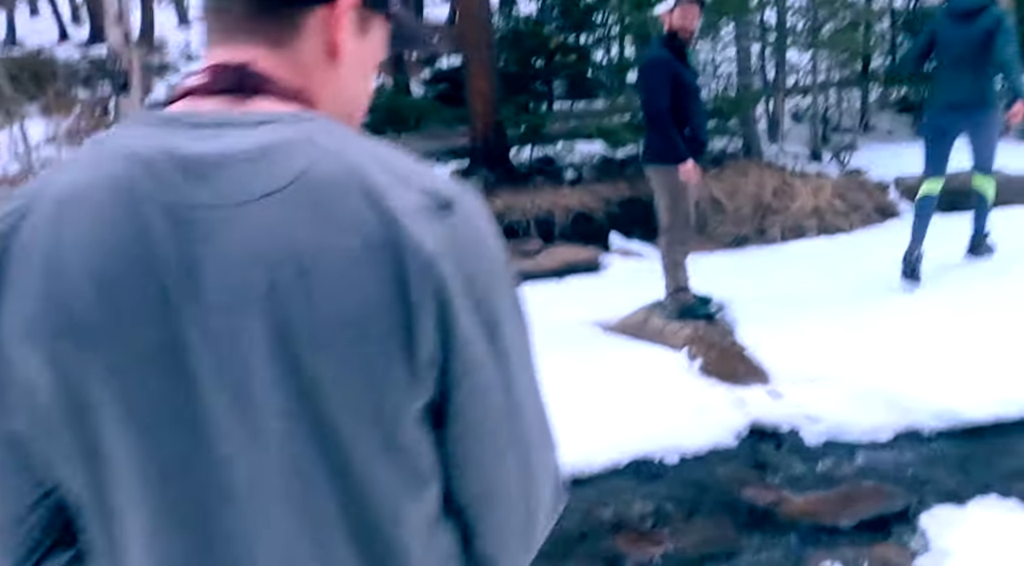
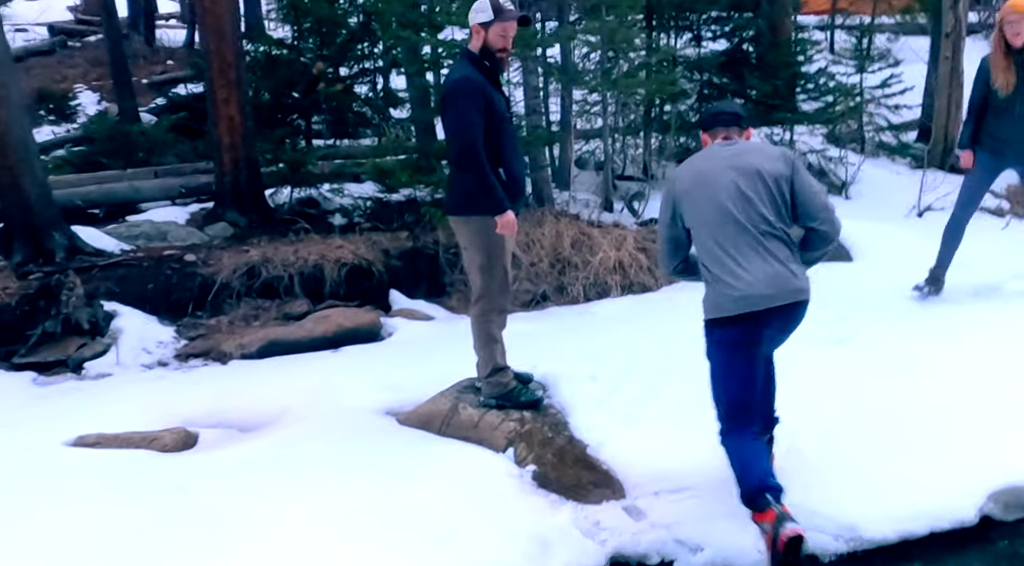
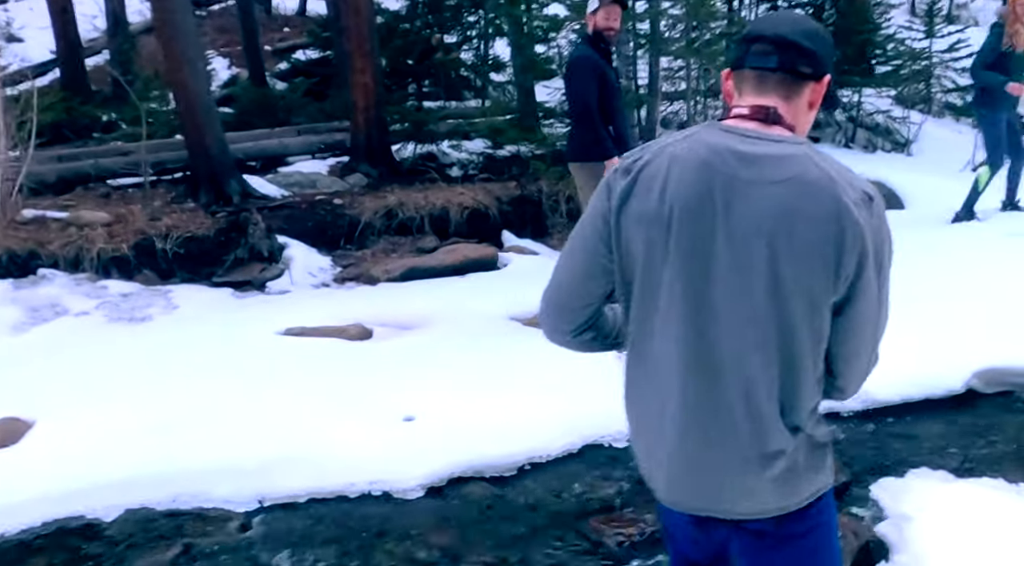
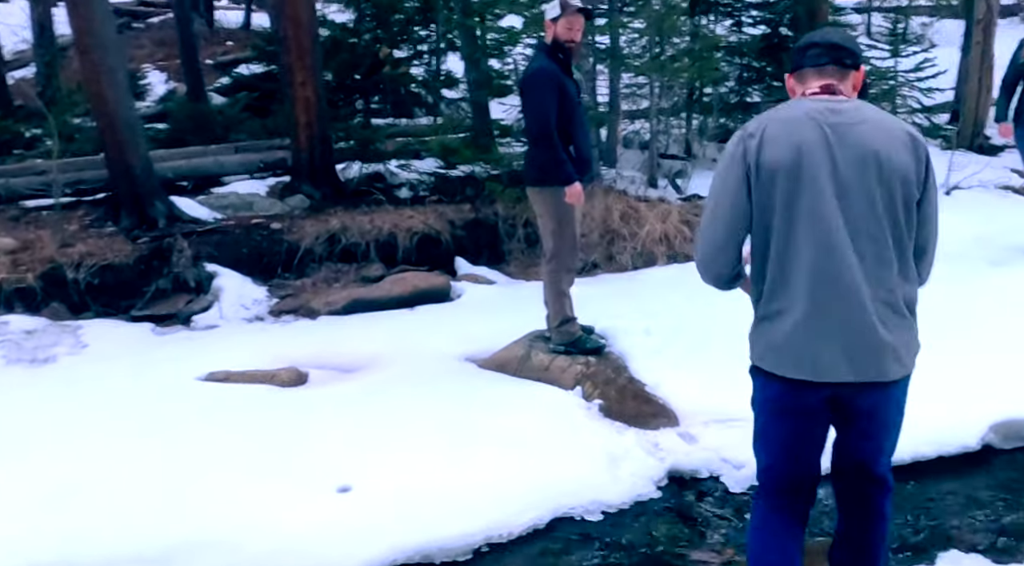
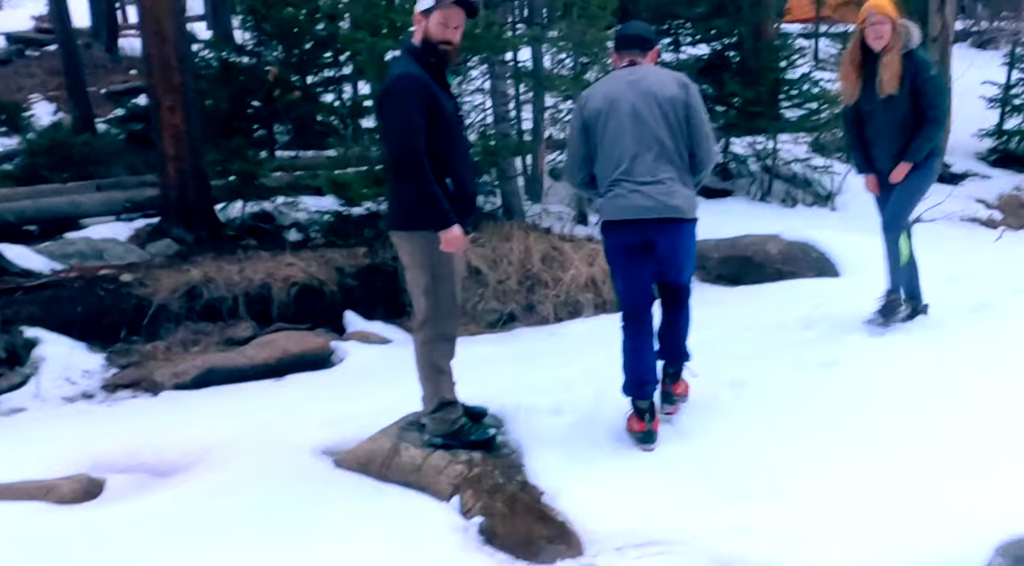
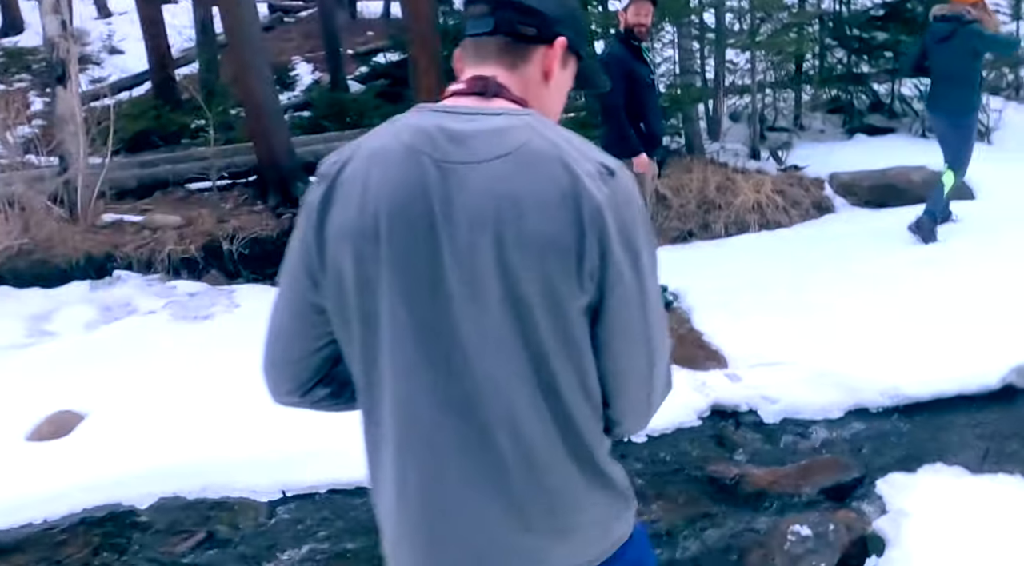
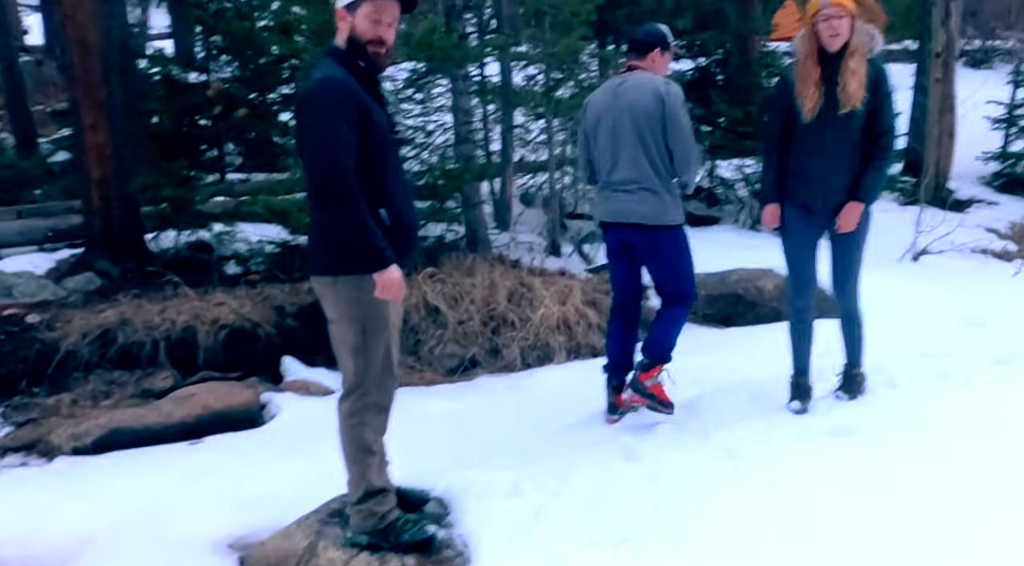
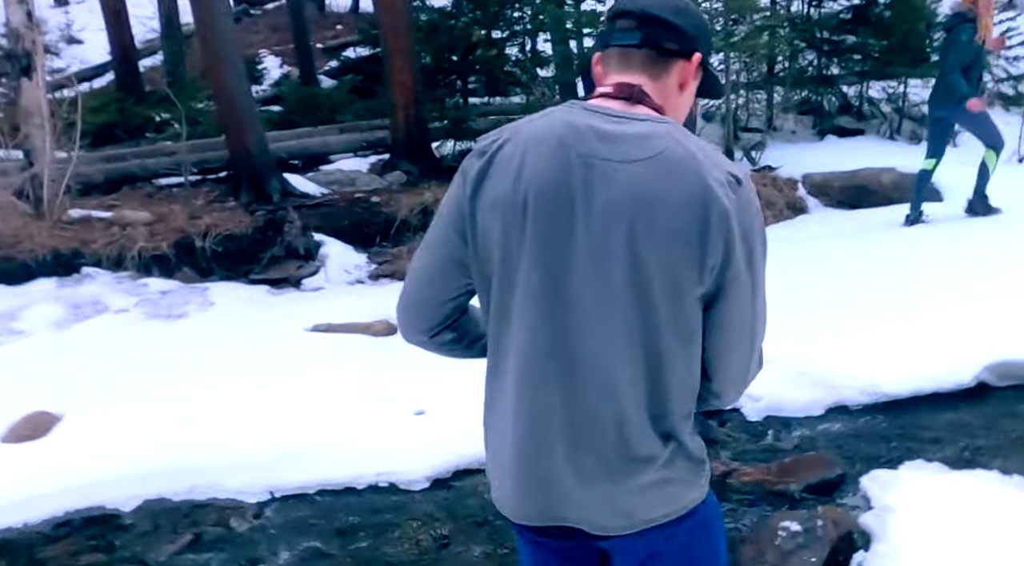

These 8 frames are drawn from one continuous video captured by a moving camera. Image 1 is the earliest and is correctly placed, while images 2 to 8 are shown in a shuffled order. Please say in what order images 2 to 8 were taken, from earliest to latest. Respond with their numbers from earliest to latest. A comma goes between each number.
6, 8, 3, 4, 2, 5, 7
